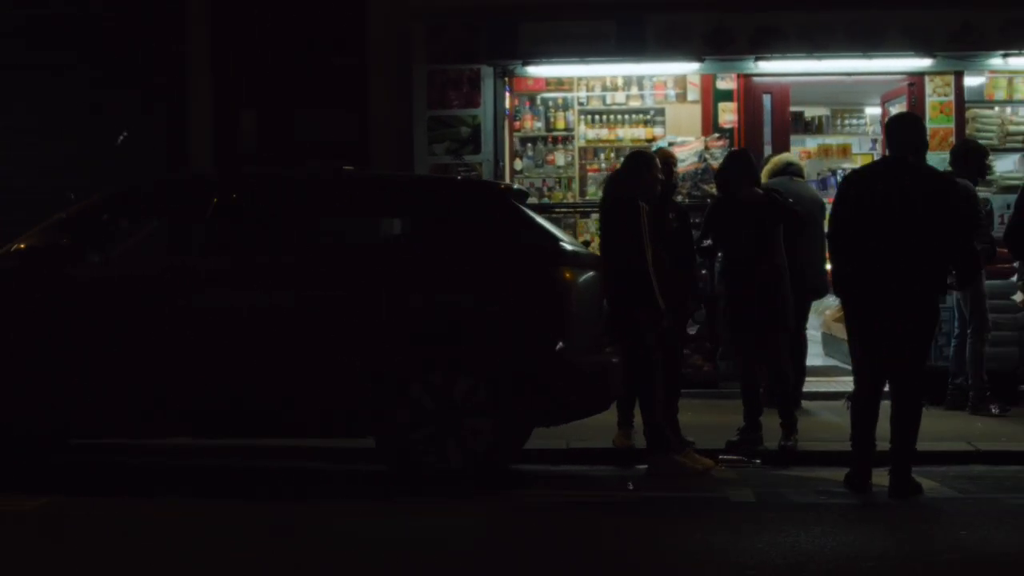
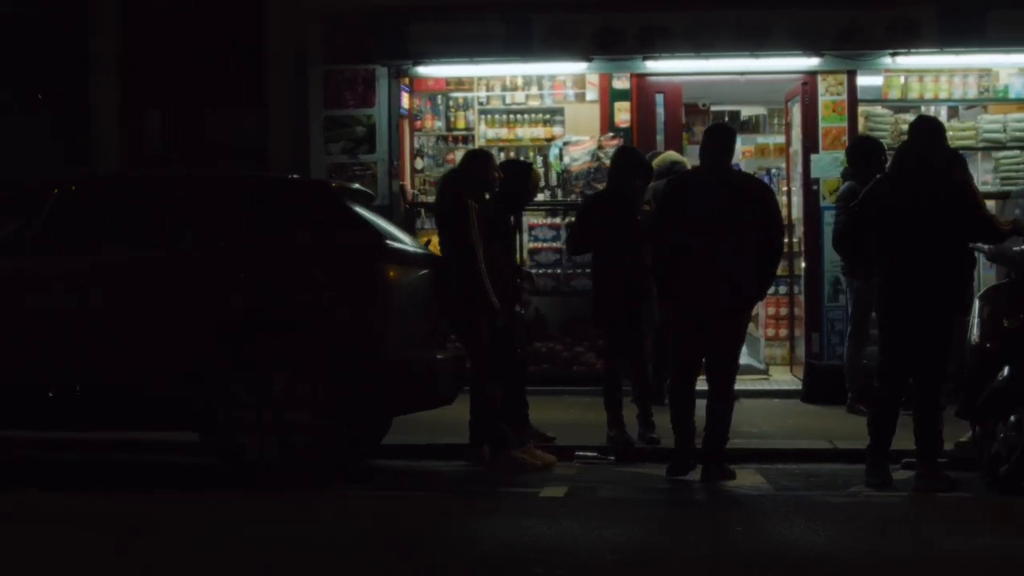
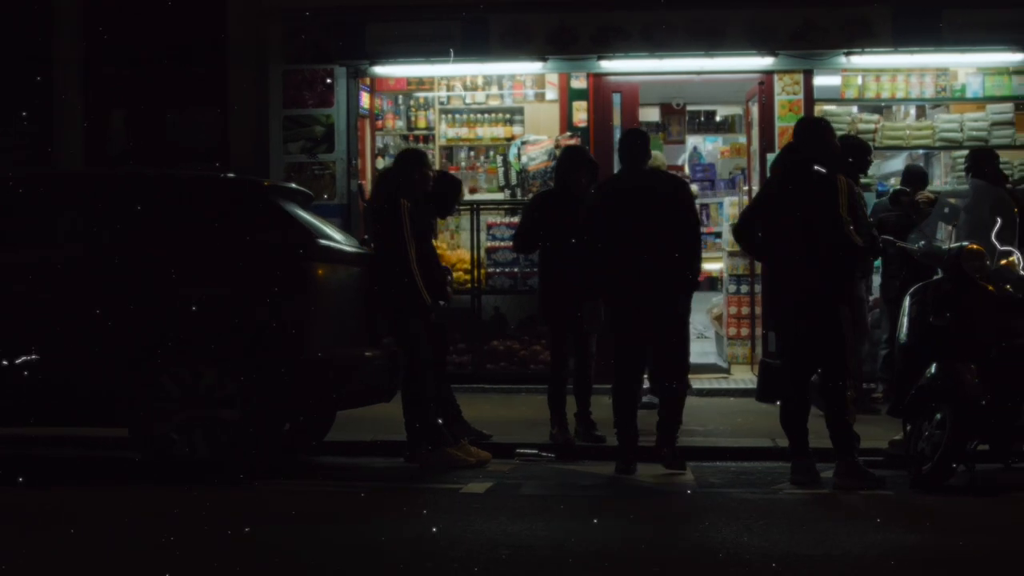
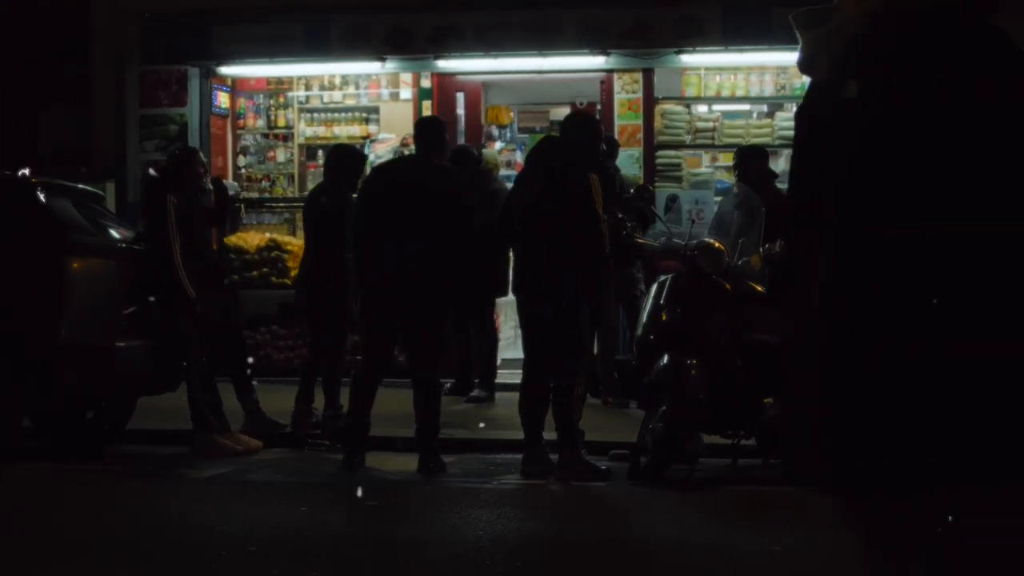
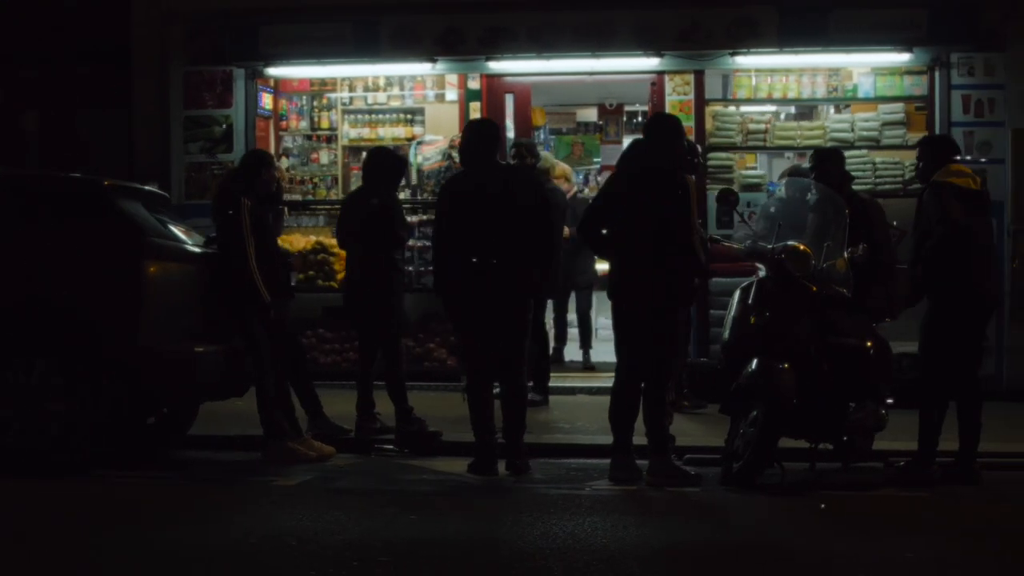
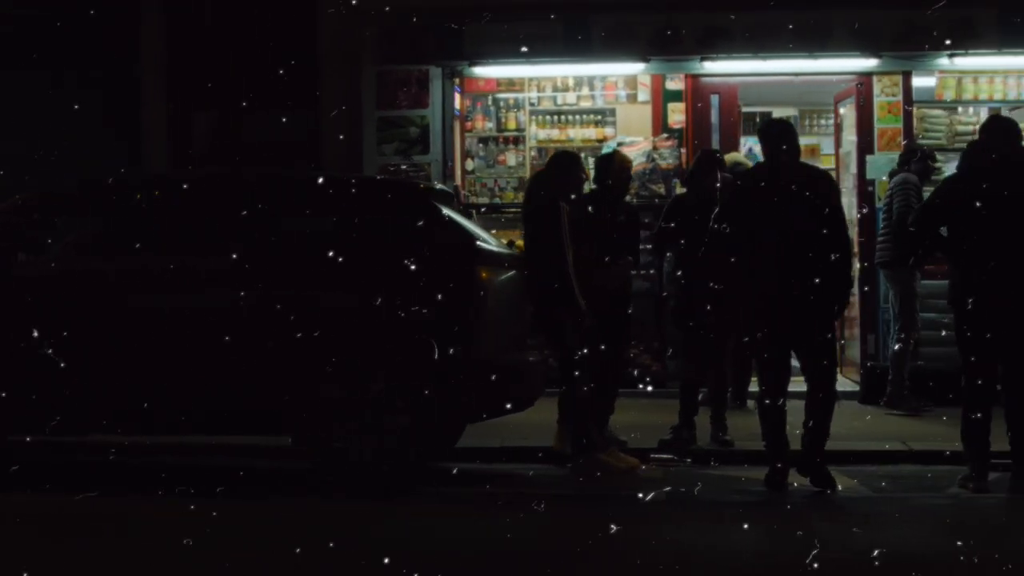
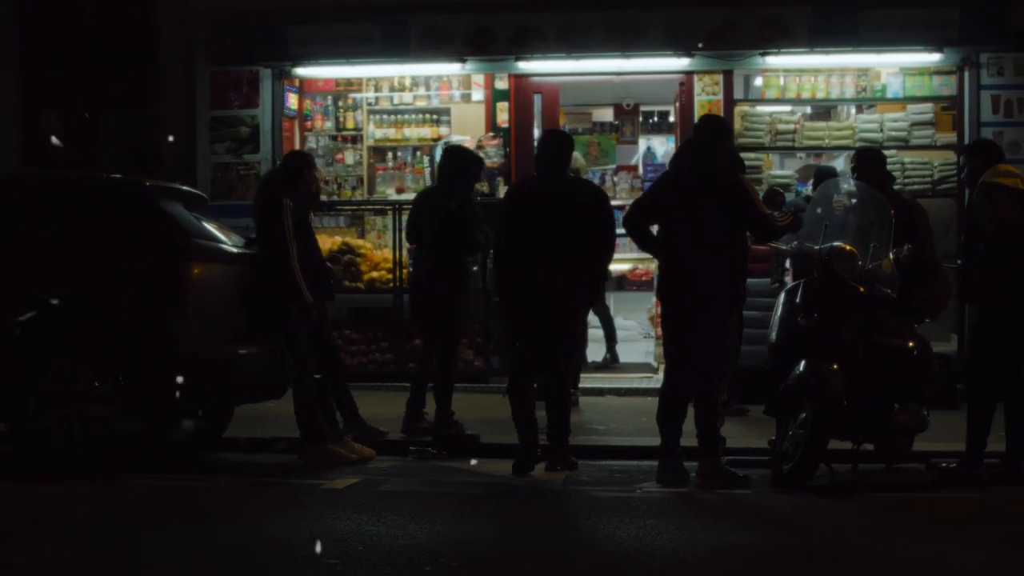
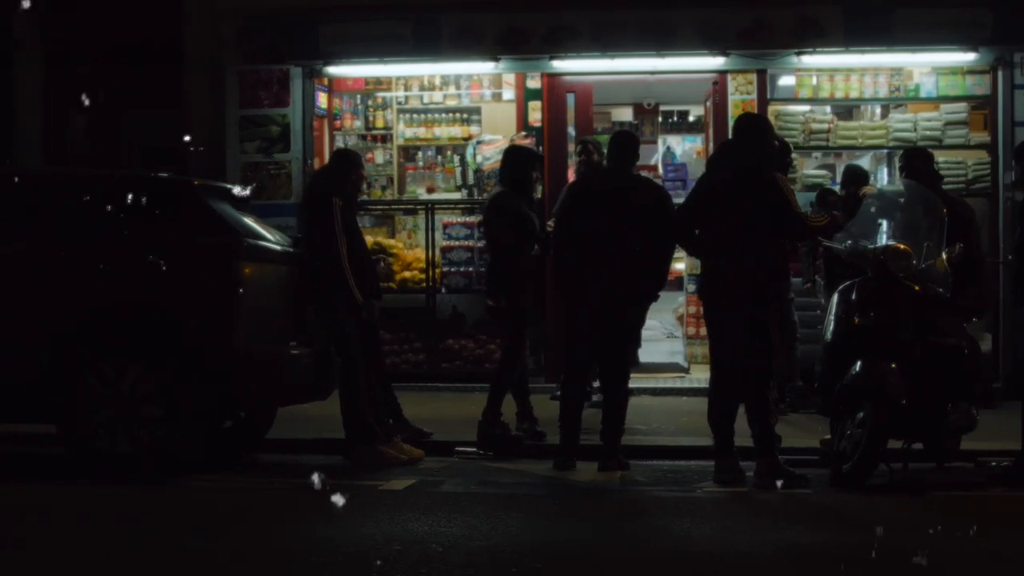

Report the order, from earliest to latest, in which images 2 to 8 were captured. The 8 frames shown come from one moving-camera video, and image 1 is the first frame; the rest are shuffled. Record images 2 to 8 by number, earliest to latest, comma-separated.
6, 2, 3, 8, 7, 5, 4
